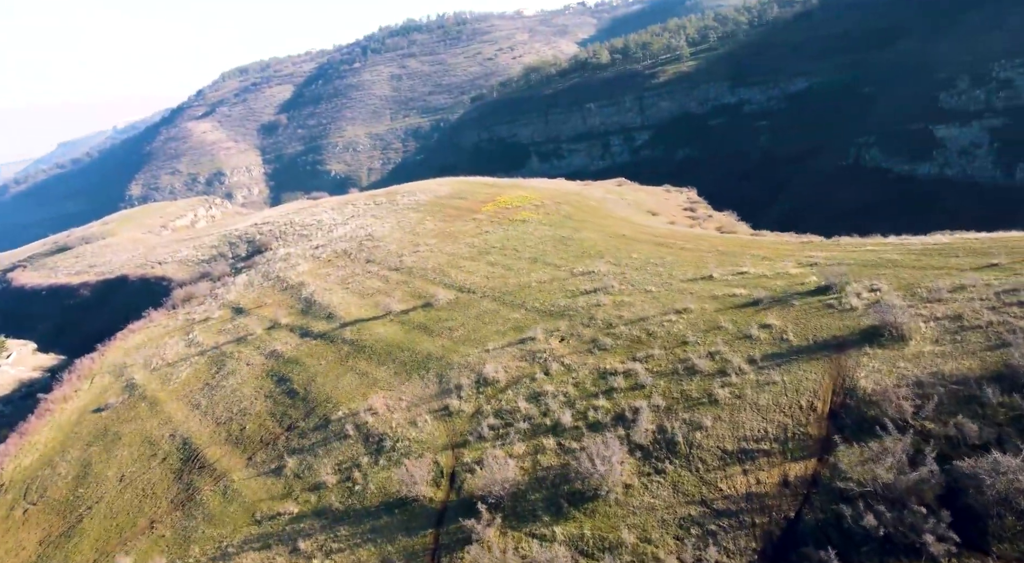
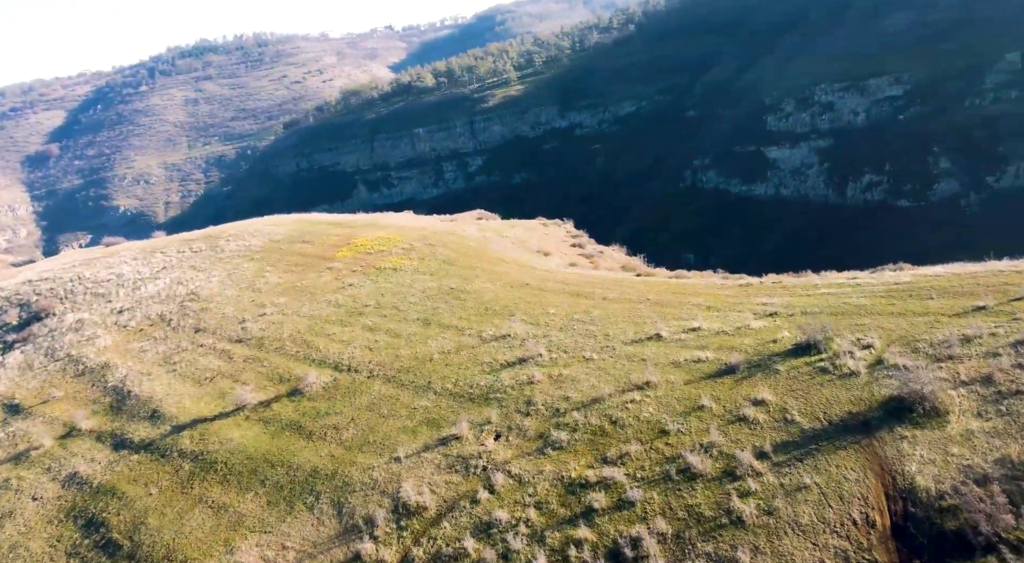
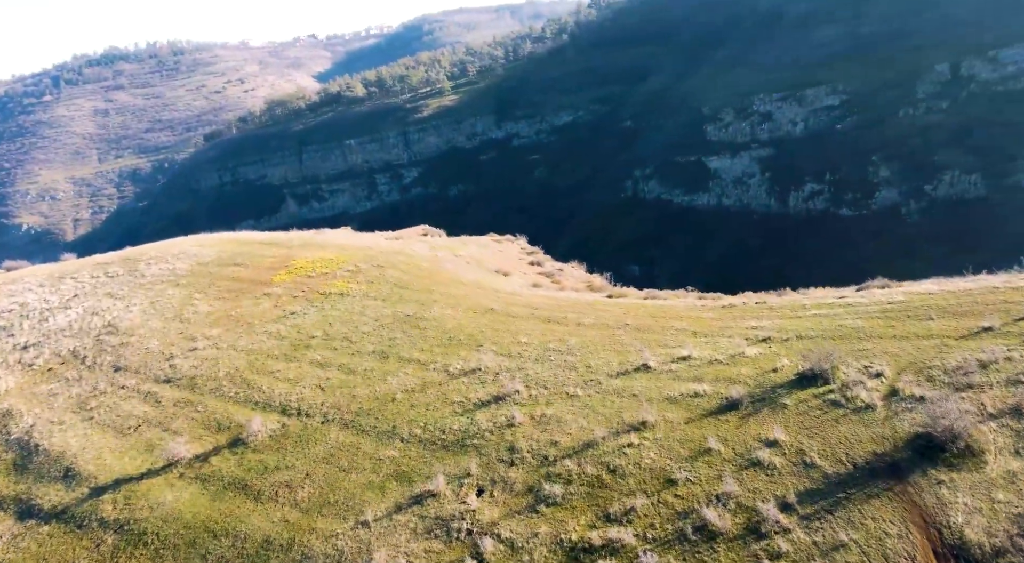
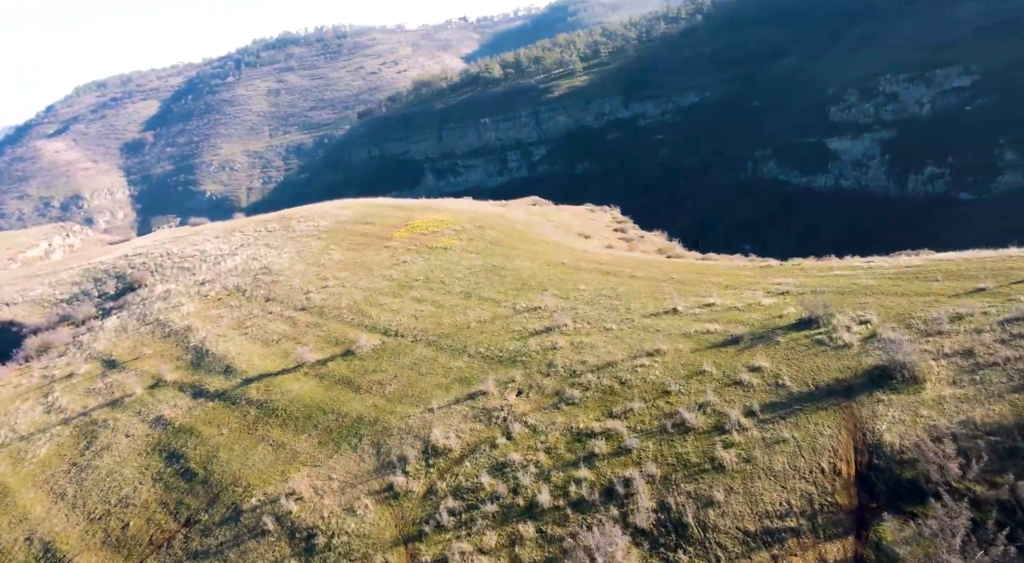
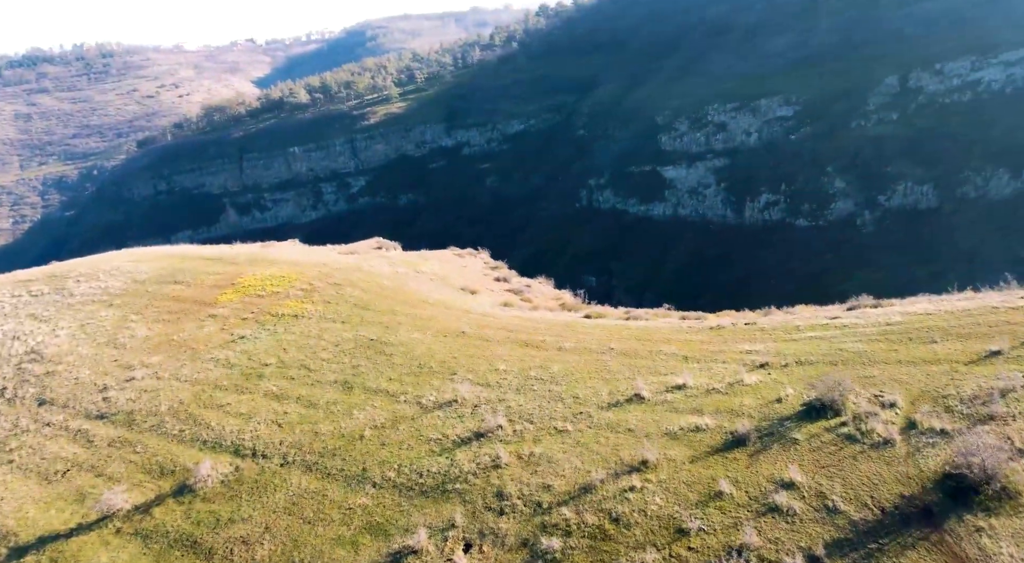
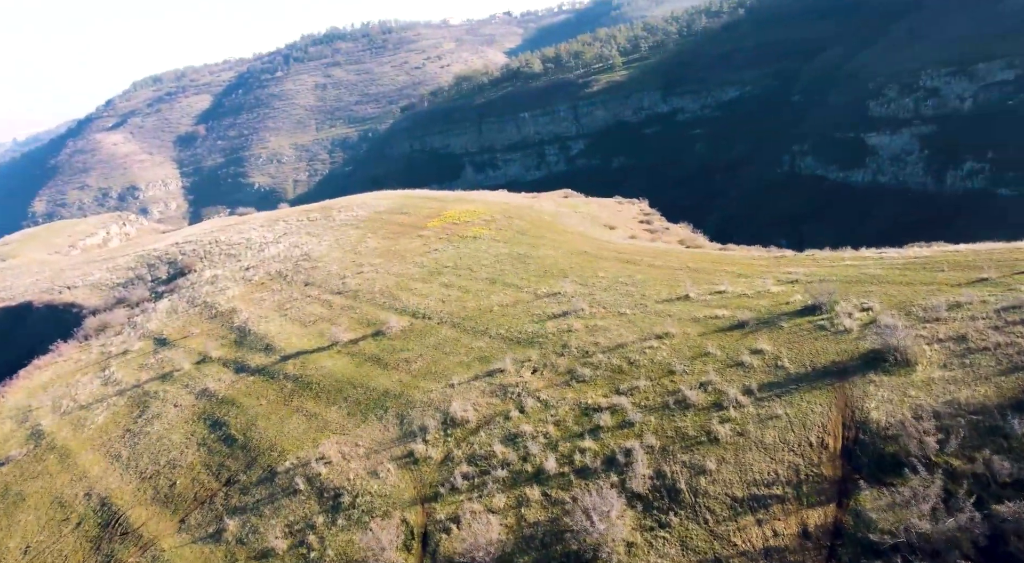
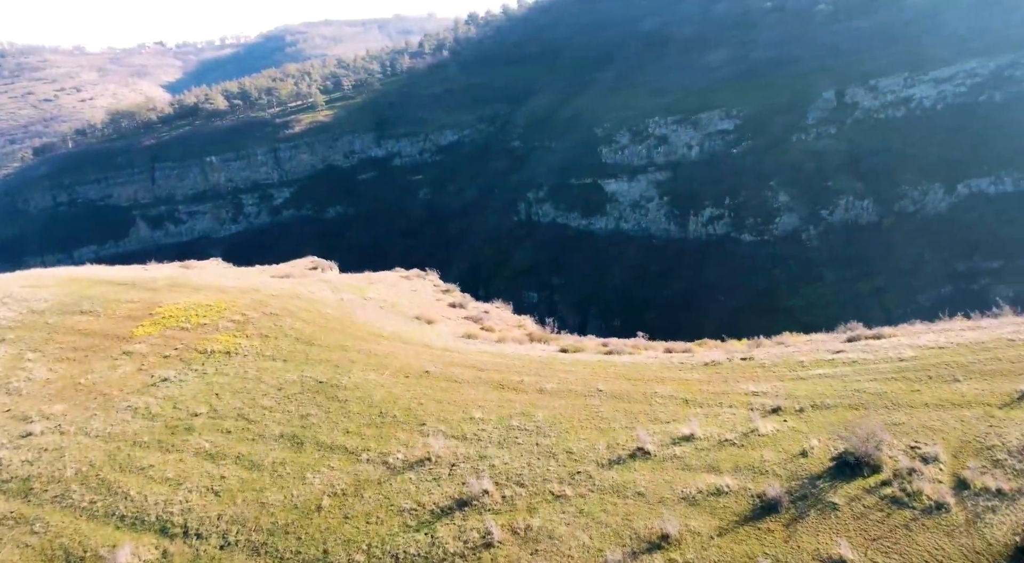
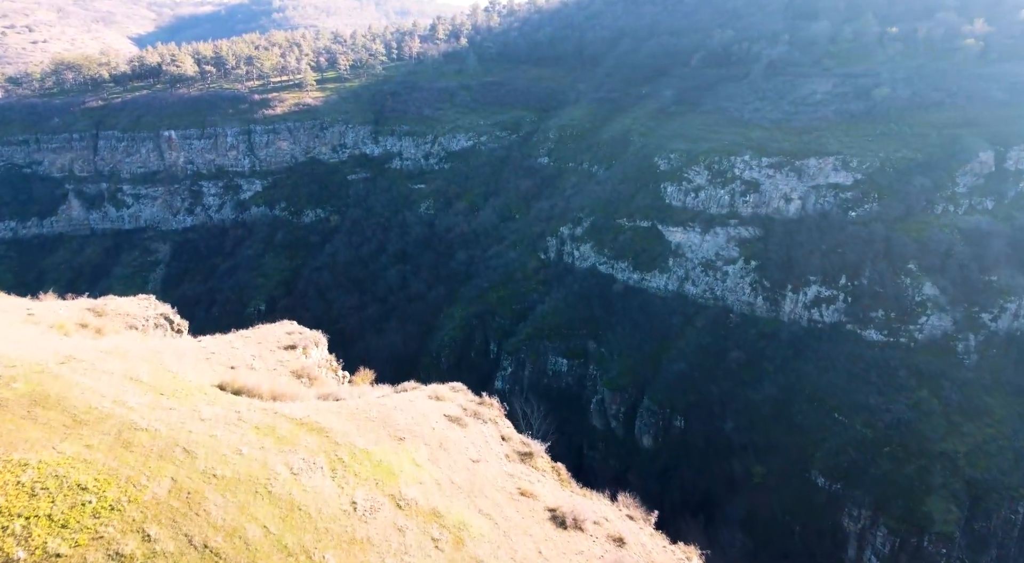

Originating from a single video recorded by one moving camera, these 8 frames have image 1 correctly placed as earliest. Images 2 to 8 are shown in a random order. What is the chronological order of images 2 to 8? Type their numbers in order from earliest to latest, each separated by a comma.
6, 4, 2, 3, 5, 7, 8
